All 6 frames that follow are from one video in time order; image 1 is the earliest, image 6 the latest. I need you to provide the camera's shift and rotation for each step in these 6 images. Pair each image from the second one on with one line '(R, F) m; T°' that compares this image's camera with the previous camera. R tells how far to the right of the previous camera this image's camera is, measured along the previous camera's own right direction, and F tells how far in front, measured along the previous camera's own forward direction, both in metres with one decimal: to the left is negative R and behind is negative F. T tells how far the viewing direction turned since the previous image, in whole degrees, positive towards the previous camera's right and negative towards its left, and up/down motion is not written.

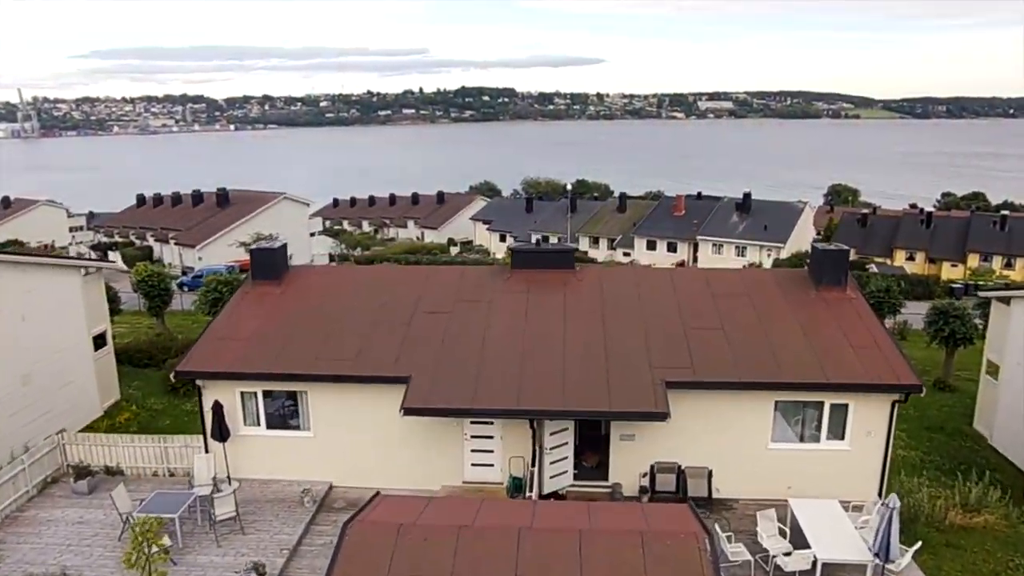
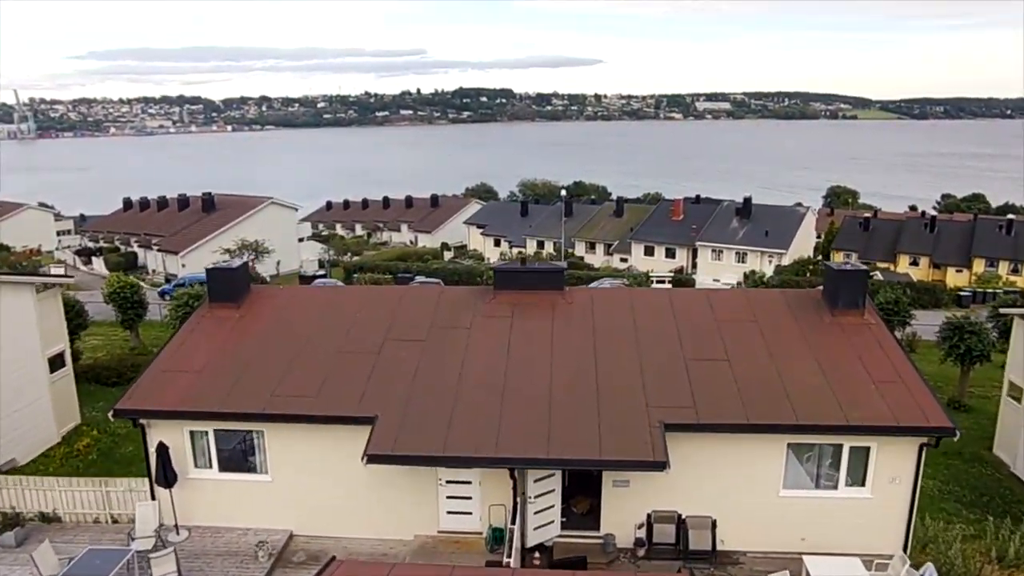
(+0.2, +1.3) m; 0°
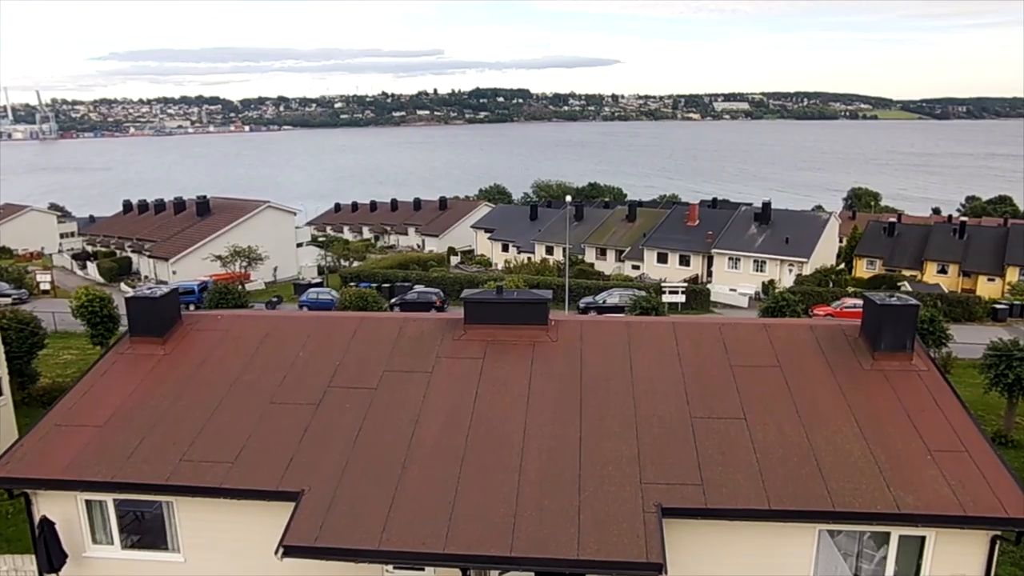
(+0.6, +2.1) m; -1°
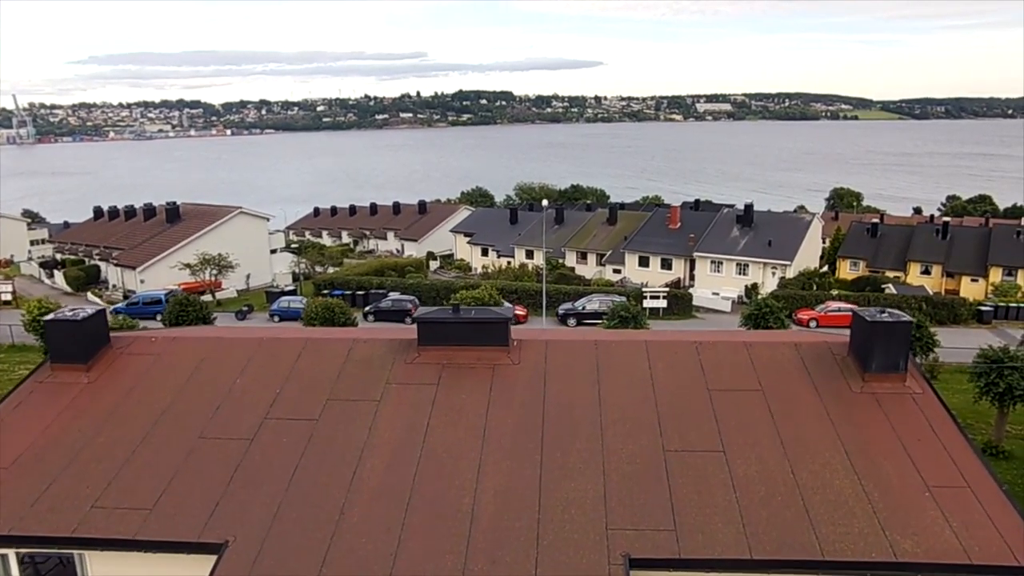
(+0.3, +0.9) m; +1°
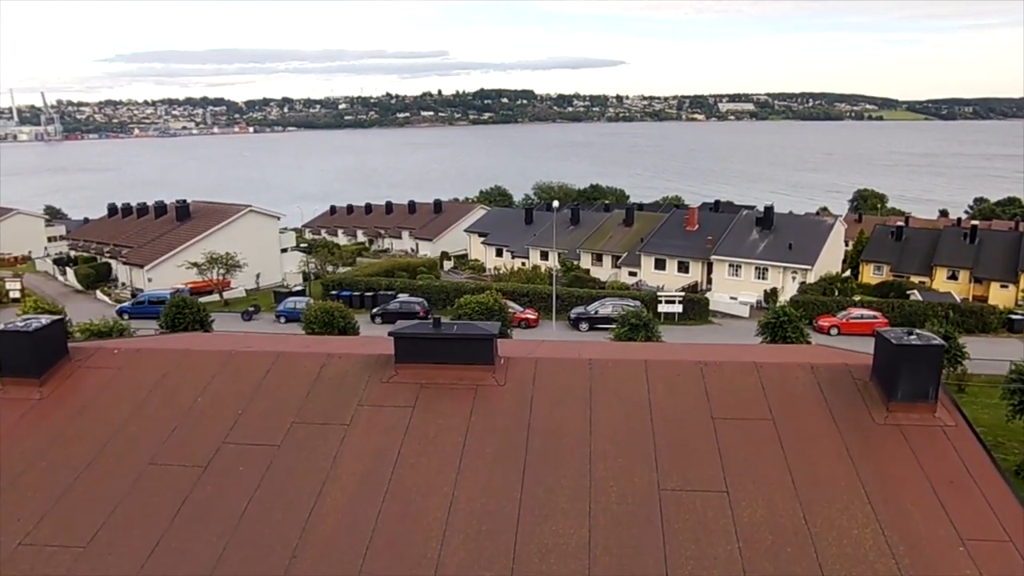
(+0.4, +0.9) m; -1°
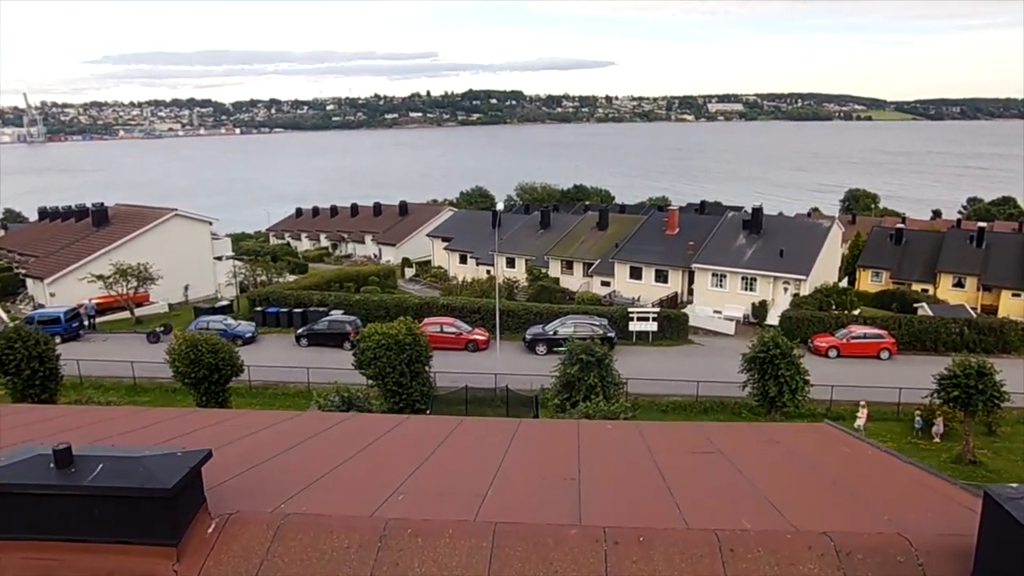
(+1.6, +4.6) m; +1°
